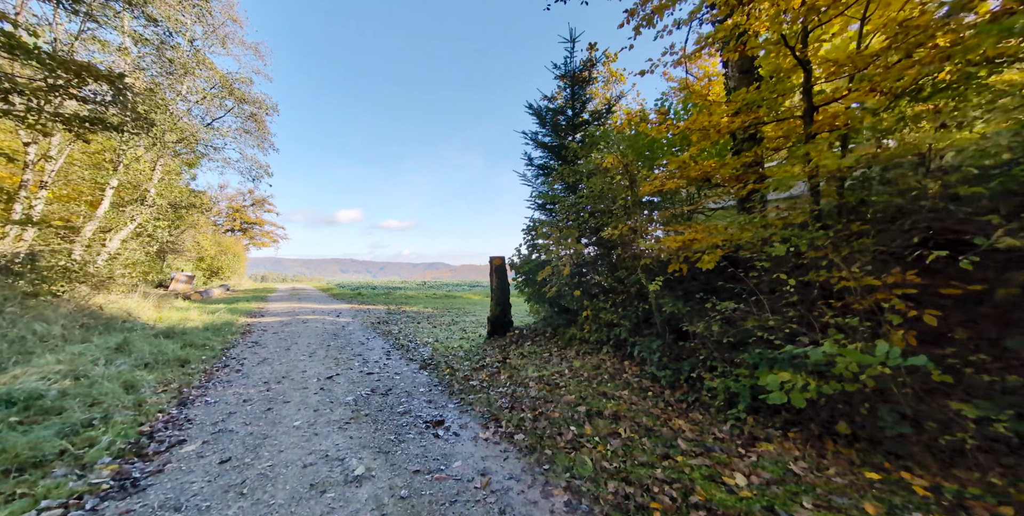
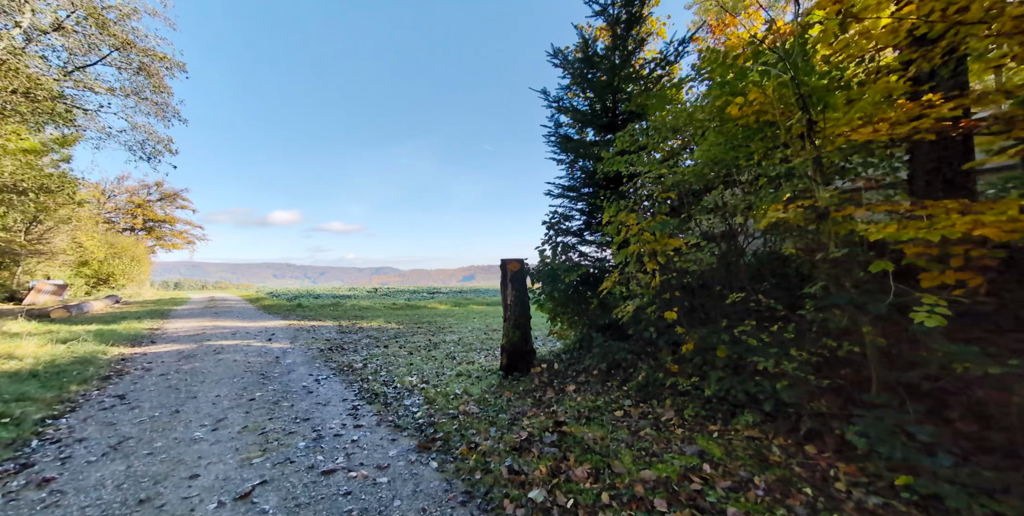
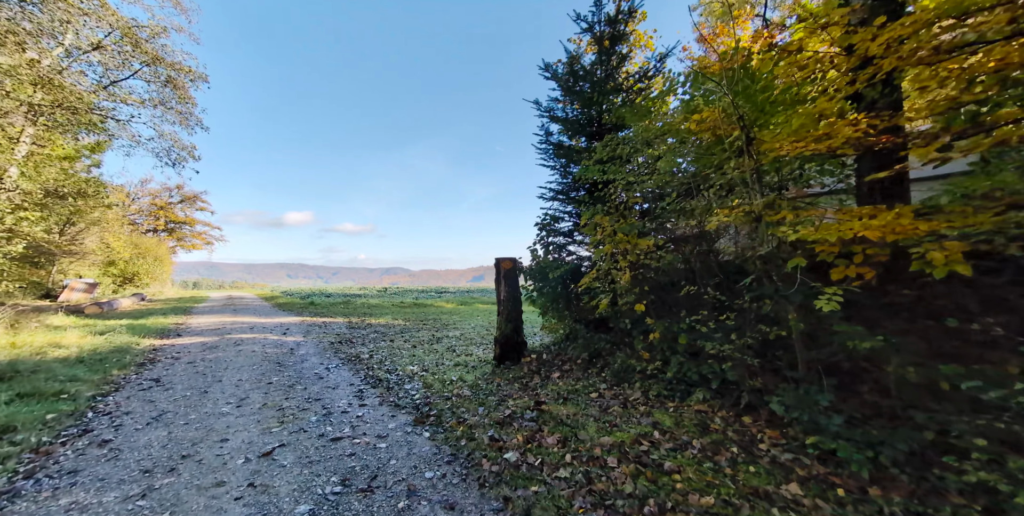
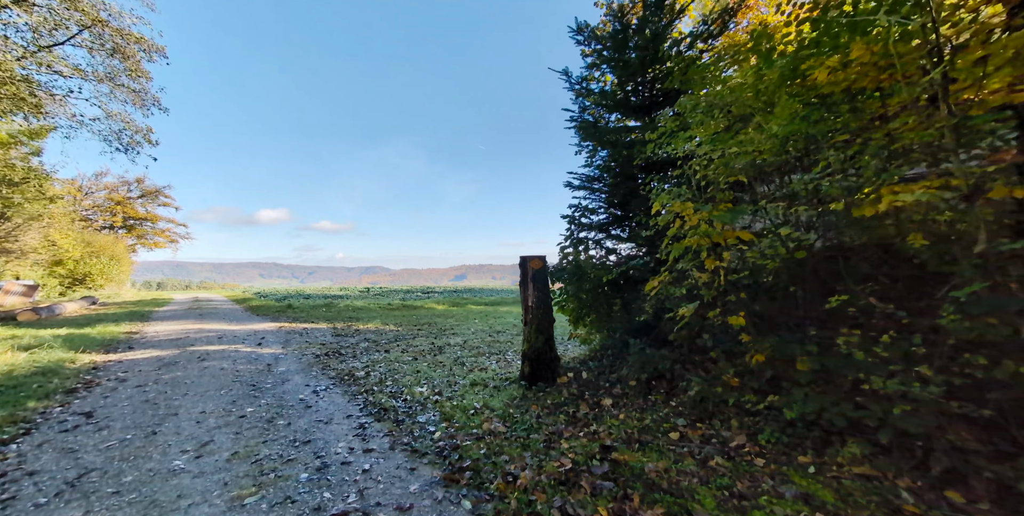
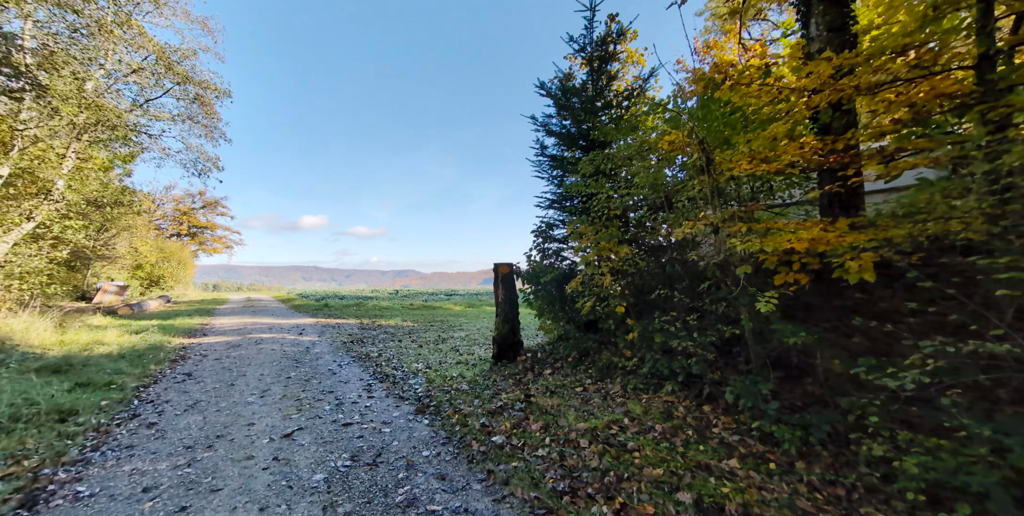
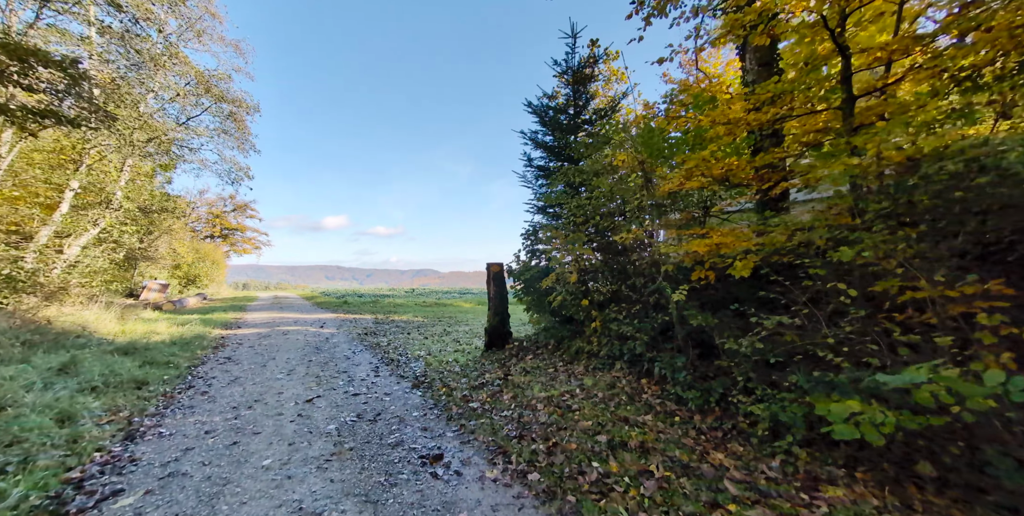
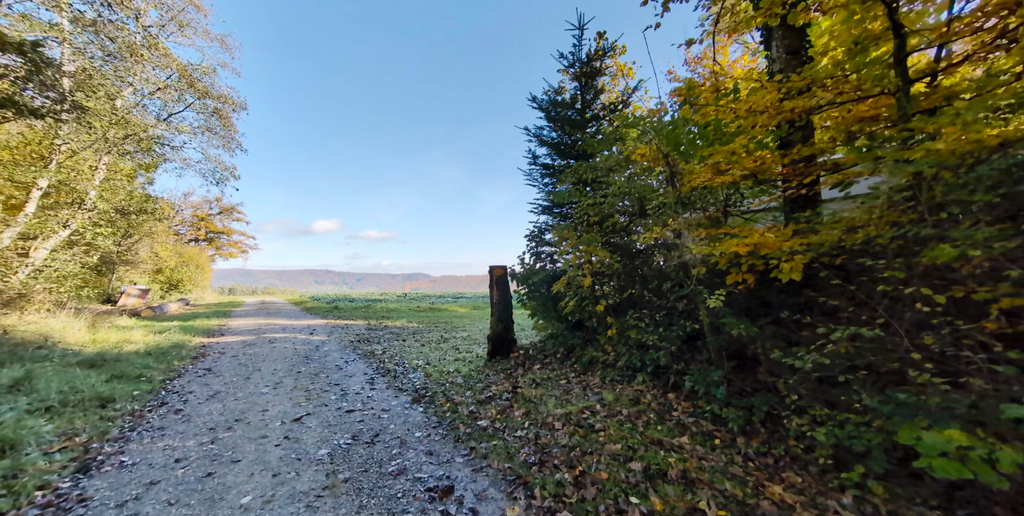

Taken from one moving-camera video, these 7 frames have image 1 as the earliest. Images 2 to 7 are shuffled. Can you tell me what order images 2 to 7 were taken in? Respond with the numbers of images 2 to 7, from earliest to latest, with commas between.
6, 7, 5, 3, 2, 4
